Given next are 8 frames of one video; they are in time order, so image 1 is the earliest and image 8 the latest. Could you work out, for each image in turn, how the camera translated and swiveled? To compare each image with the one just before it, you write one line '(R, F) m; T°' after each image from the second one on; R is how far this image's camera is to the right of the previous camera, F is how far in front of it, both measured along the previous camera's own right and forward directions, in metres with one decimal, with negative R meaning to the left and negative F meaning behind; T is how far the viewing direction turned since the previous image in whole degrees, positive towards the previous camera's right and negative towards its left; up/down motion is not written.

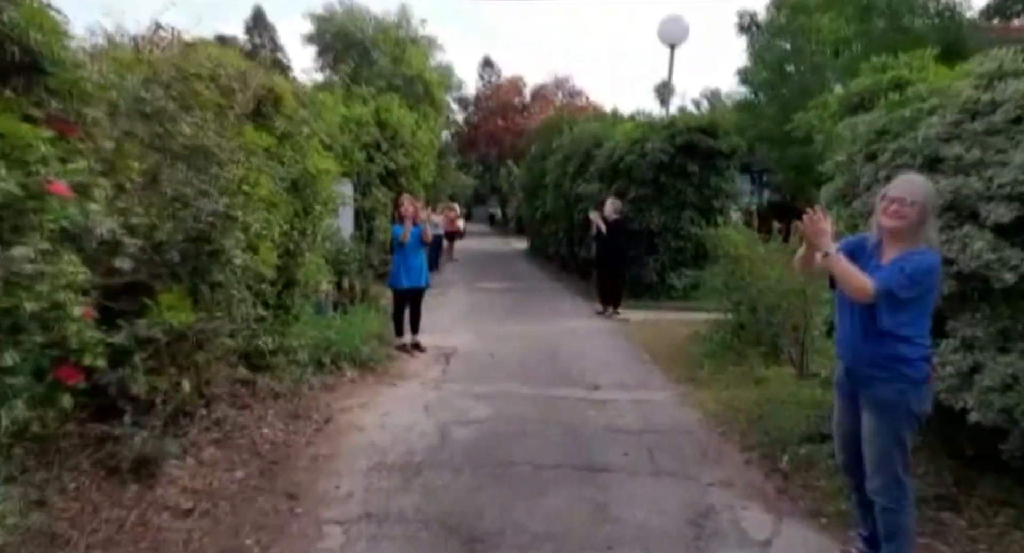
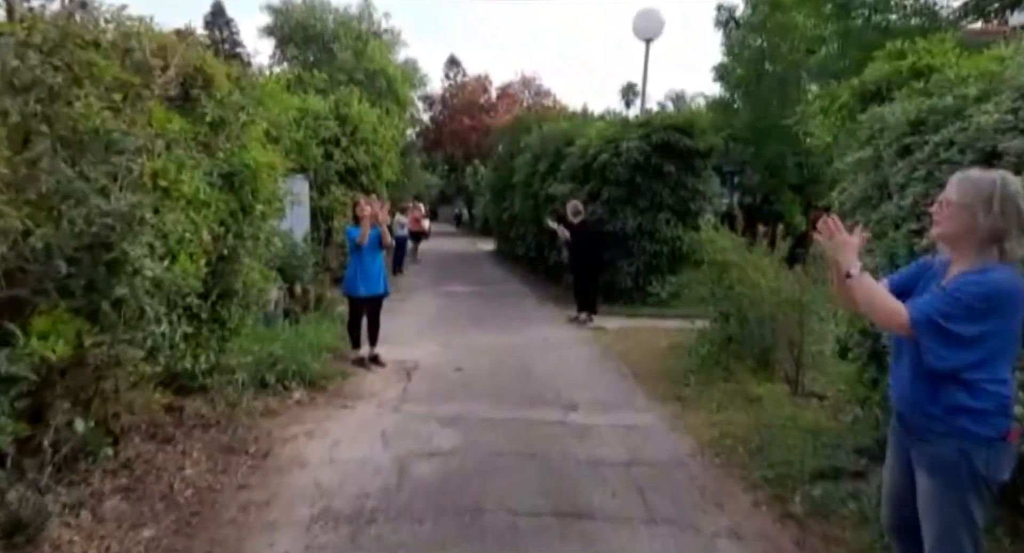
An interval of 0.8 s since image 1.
(0.0, +0.8) m; +3°
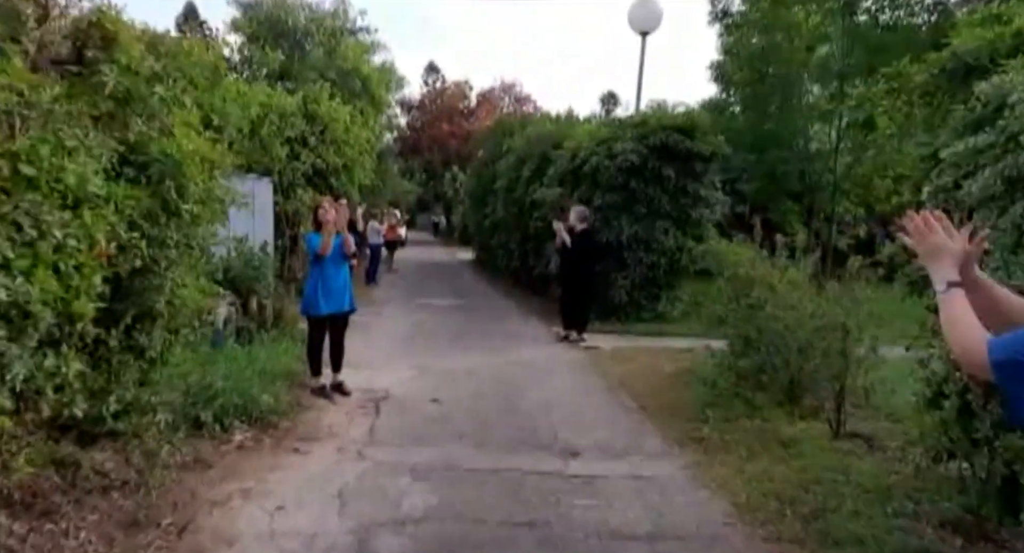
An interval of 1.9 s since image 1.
(-0.1, +1.3) m; +2°
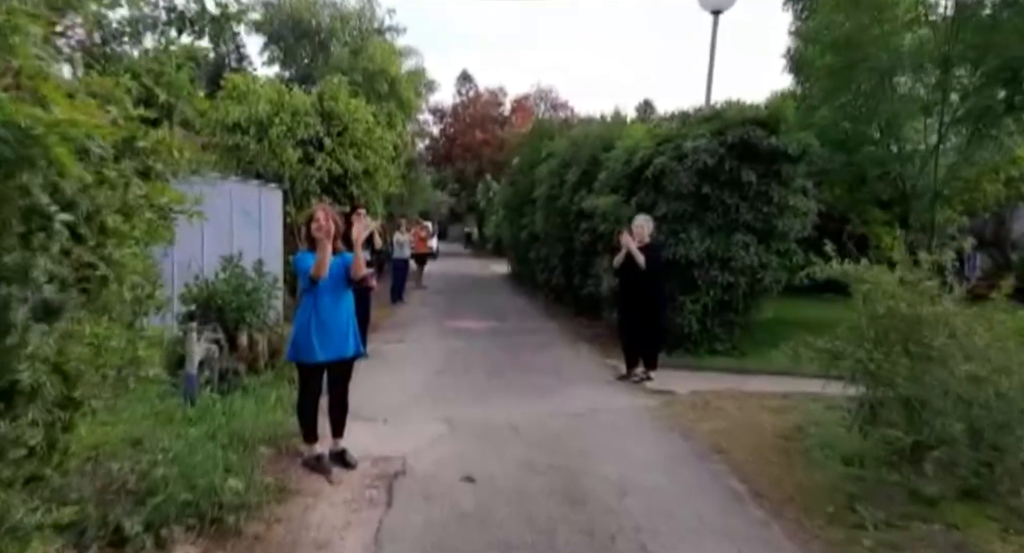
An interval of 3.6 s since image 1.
(-0.2, +2.1) m; -3°
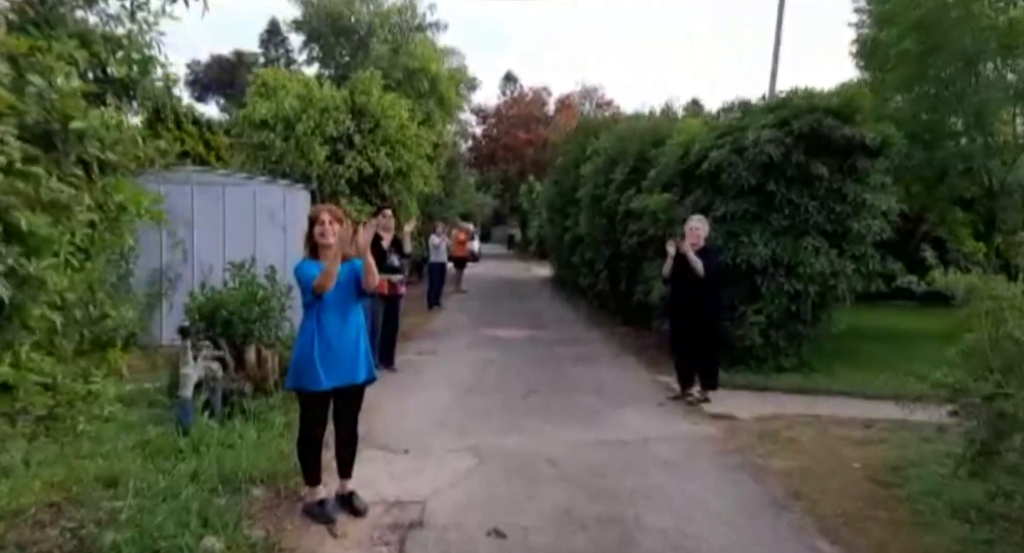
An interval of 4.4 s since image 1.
(0.0, +1.0) m; -3°
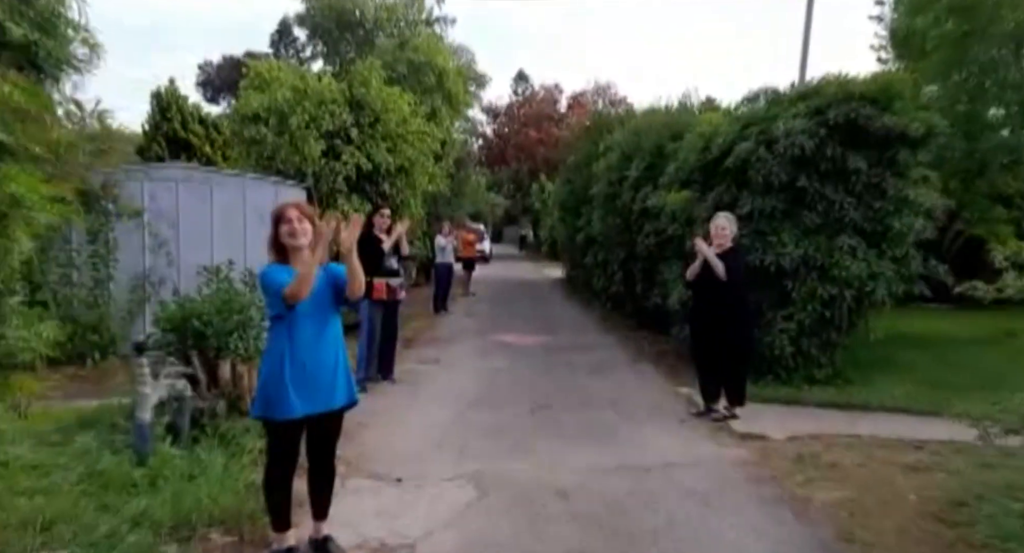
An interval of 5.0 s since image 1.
(+0.1, +0.8) m; -1°
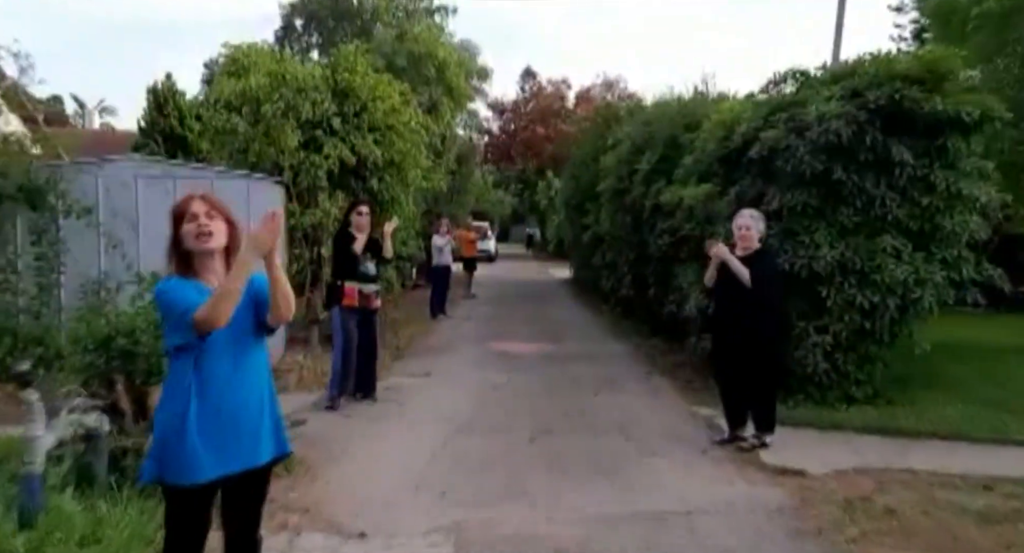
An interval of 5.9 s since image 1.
(+0.1, +1.1) m; -1°
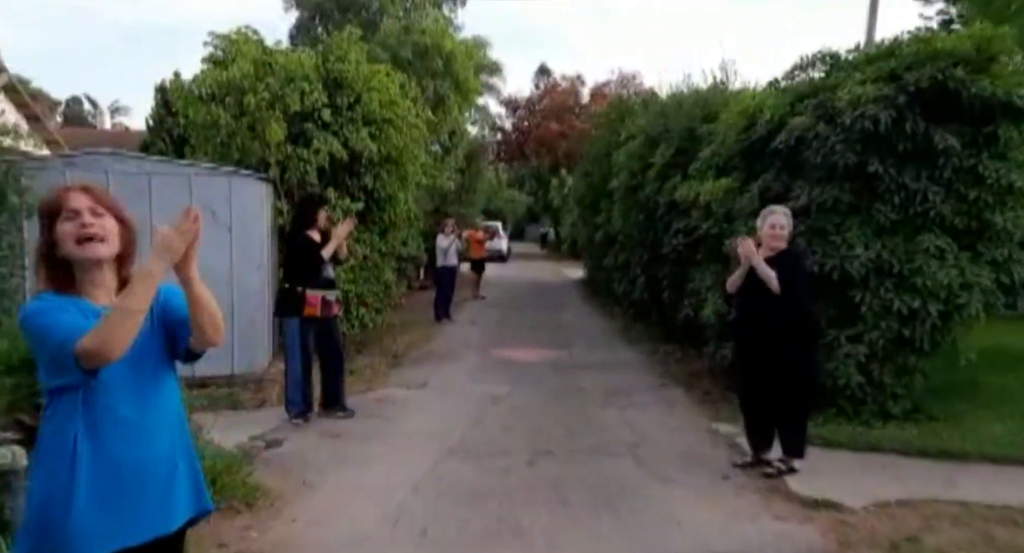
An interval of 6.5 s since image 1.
(+0.2, +0.7) m; -1°
